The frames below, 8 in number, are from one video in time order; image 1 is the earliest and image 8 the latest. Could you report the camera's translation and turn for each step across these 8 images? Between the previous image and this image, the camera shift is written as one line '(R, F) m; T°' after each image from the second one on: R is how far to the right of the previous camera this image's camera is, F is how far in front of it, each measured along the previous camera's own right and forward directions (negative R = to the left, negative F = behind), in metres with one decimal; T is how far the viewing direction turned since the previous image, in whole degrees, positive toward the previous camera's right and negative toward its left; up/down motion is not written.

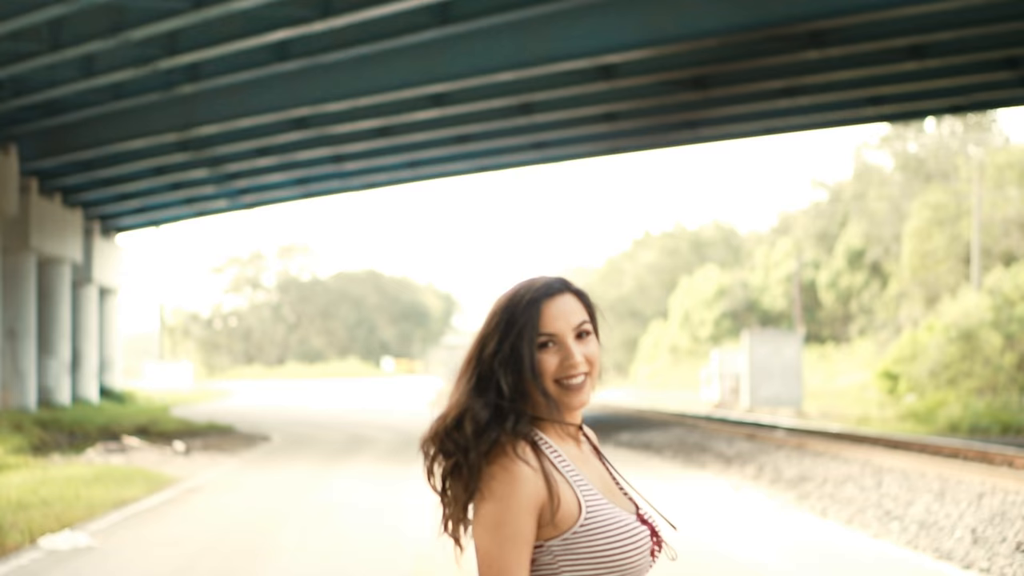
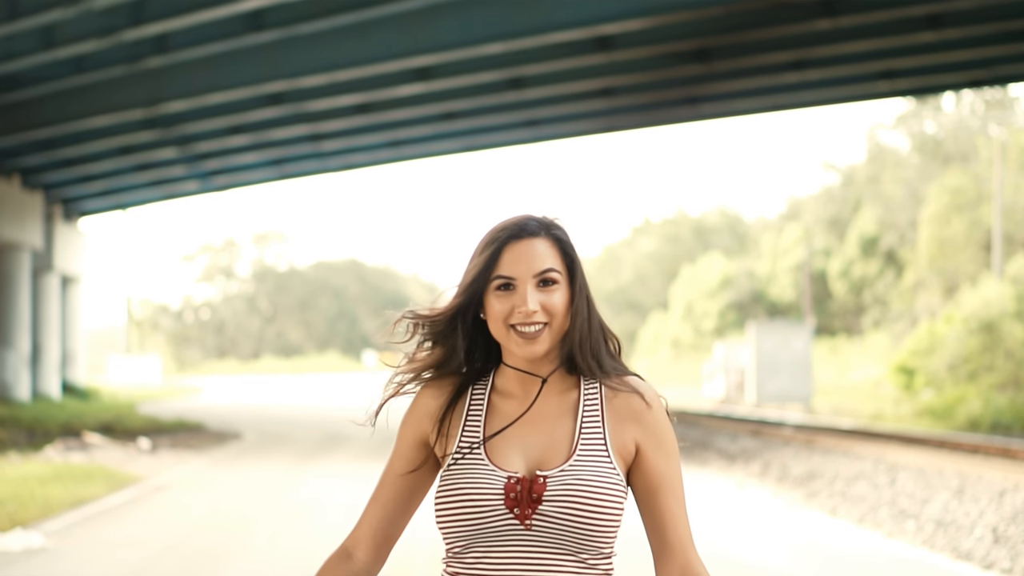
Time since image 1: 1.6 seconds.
(+0.5, +1.4) m; -1°
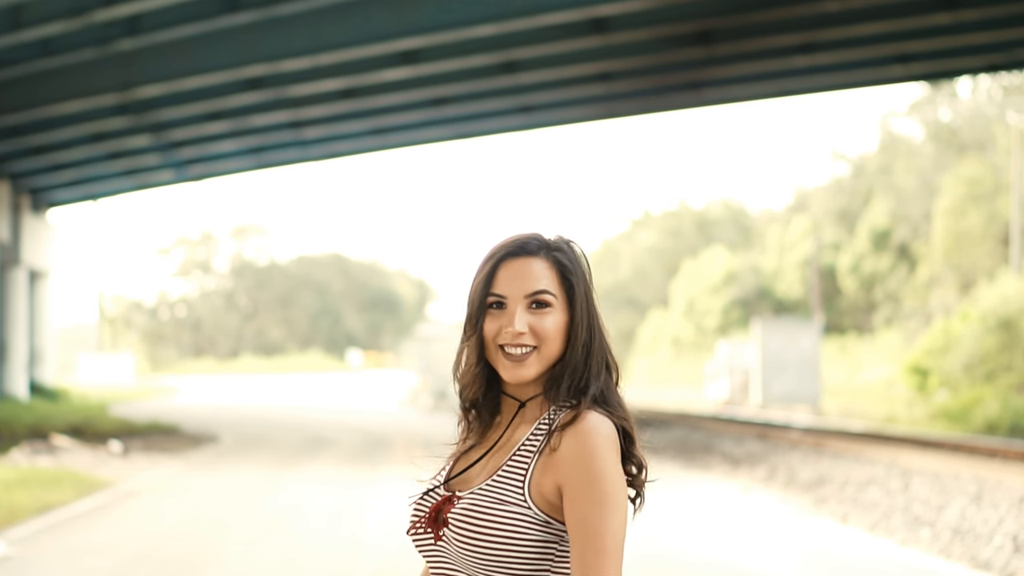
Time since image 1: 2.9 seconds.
(+0.2, +1.1) m; 0°
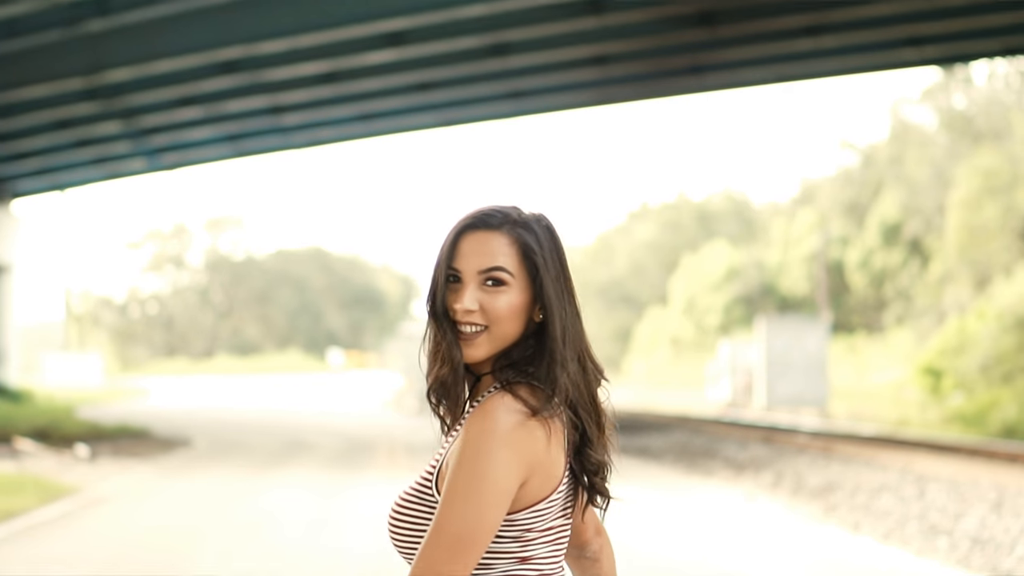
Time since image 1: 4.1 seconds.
(+0.2, +1.1) m; 0°
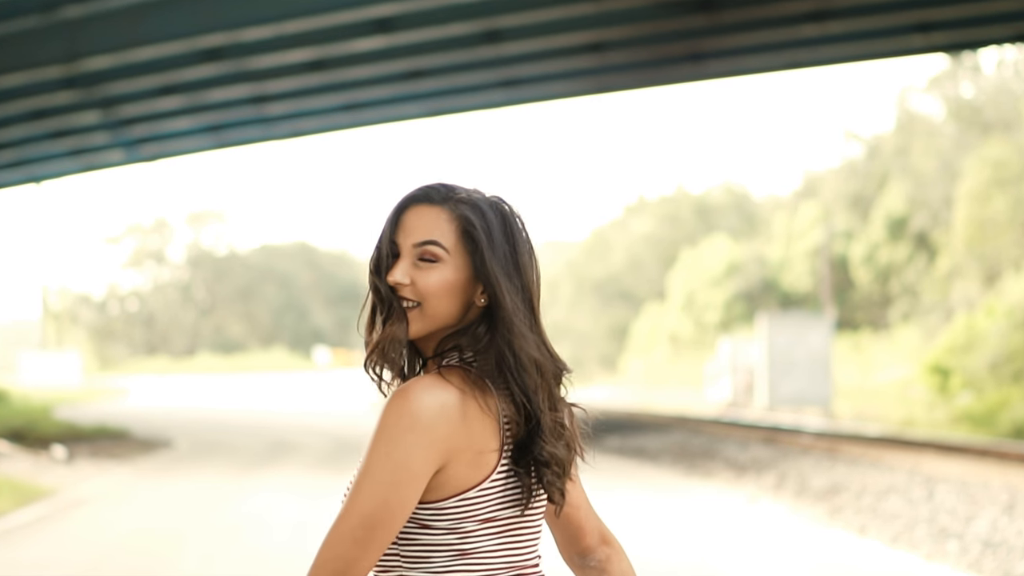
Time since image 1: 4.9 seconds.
(+0.1, +0.6) m; 0°
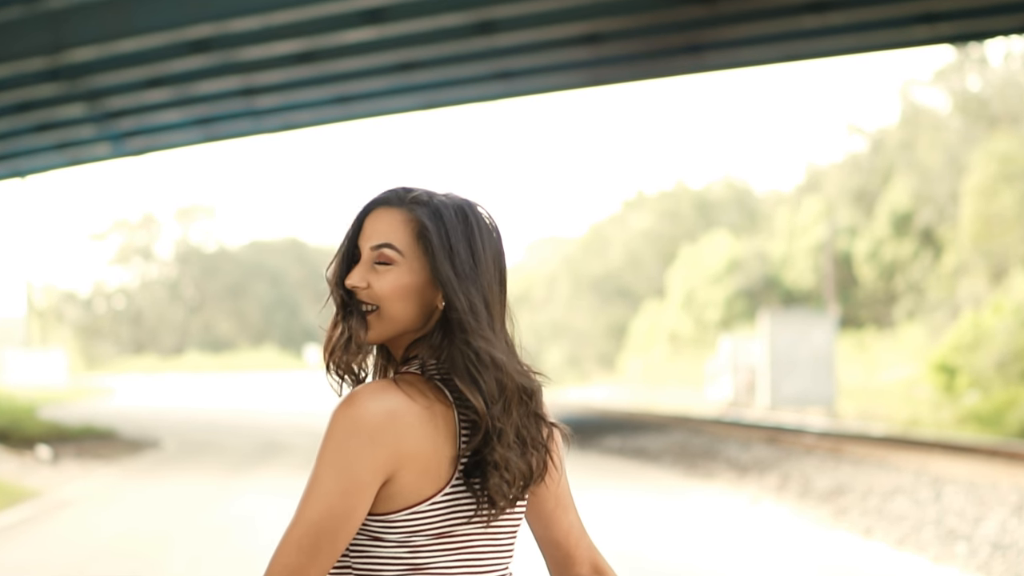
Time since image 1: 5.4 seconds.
(+0.1, +0.4) m; 0°
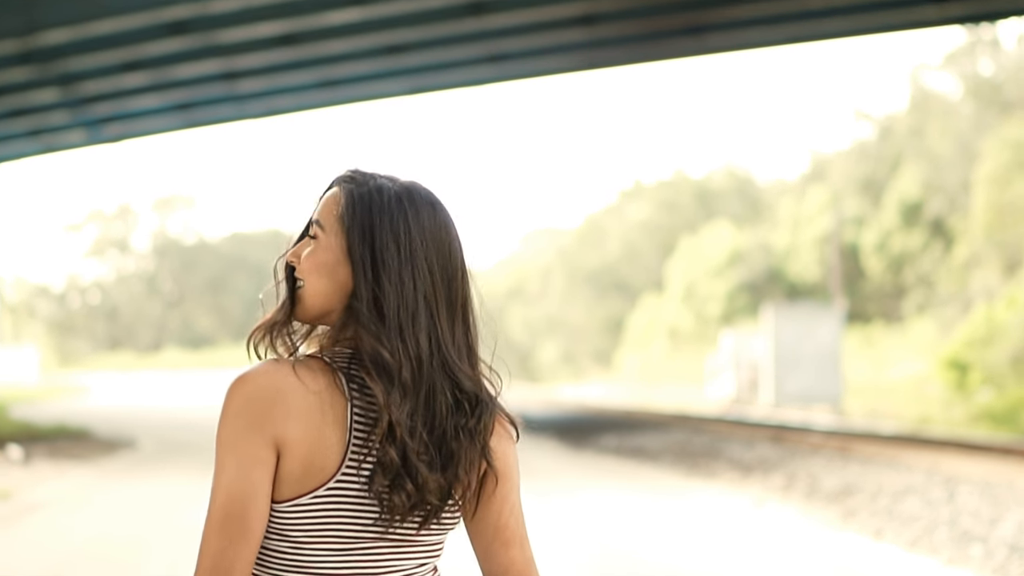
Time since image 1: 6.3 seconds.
(+0.1, +0.8) m; 0°
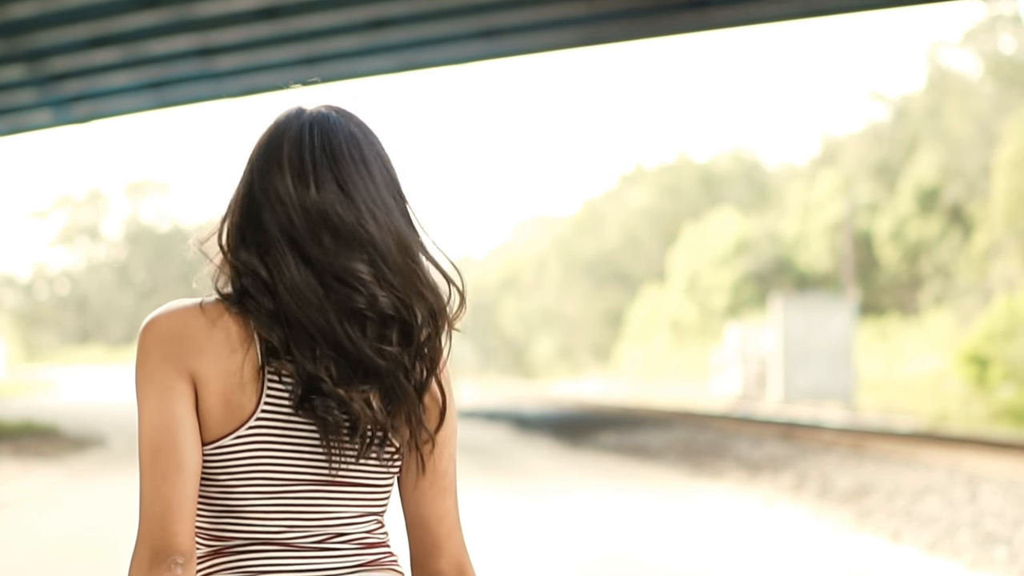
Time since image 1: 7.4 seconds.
(+0.1, +1.0) m; 0°
